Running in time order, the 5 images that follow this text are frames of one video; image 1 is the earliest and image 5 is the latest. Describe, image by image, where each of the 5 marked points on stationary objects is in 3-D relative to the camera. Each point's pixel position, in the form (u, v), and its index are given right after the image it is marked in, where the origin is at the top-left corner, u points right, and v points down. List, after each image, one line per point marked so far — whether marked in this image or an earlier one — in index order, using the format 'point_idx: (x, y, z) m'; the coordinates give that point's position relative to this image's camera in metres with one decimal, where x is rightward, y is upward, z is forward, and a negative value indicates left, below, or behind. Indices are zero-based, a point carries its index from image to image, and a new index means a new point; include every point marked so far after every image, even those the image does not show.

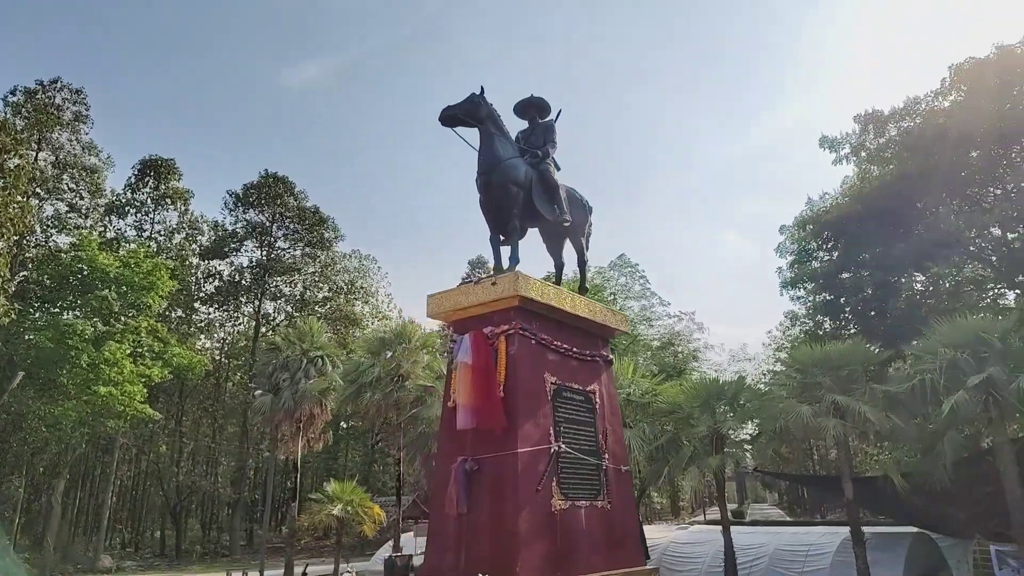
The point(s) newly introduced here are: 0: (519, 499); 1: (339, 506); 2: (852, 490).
0: (+0.1, -1.7, +5.6) m
1: (-4.7, -6.0, +18.5) m
2: (+6.2, -3.7, +12.2) m
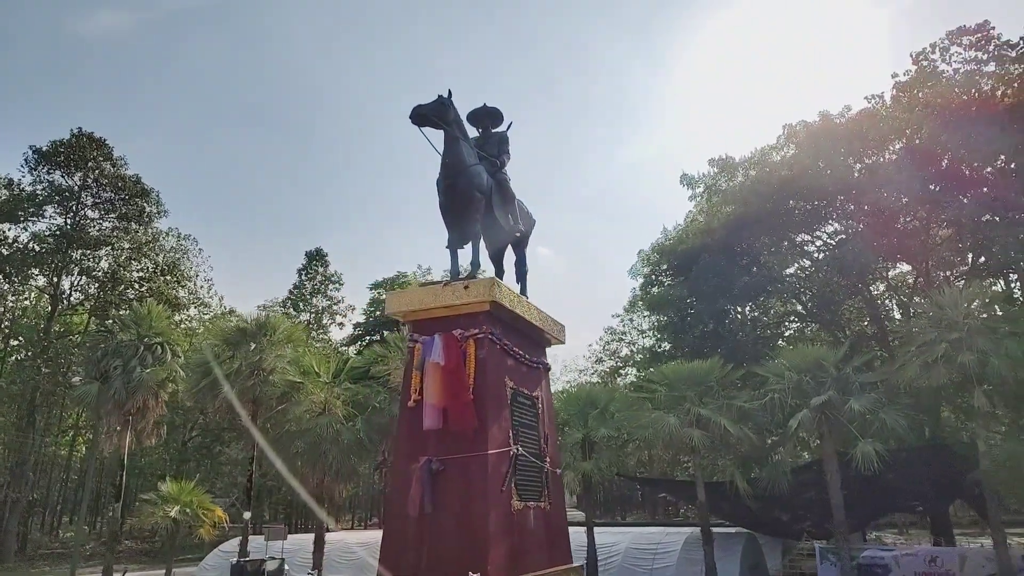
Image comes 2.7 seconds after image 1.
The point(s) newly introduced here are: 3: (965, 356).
0: (-0.2, -1.8, +5.7) m
1: (-8.4, -5.5, +17.0) m
2: (+3.9, -4.2, +13.6) m
3: (+7.8, -1.2, +11.5) m
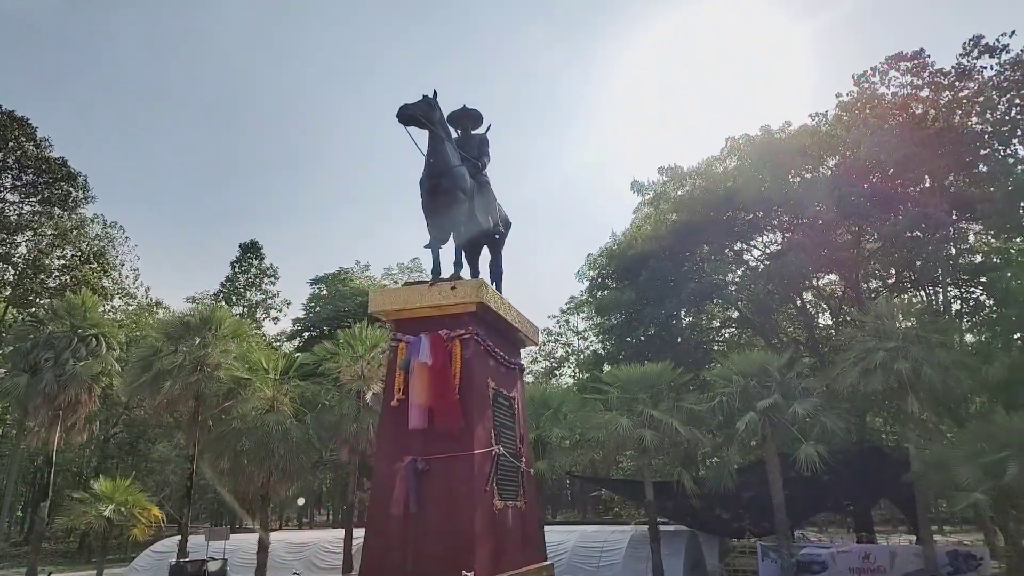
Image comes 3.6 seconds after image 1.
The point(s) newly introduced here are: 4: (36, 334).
0: (-0.3, -1.8, +5.8) m
1: (-9.7, -5.3, +16.2) m
2: (+2.9, -4.3, +14.1) m
3: (+7.1, -1.4, +12.2) m
4: (-12.9, -1.2, +18.2) m
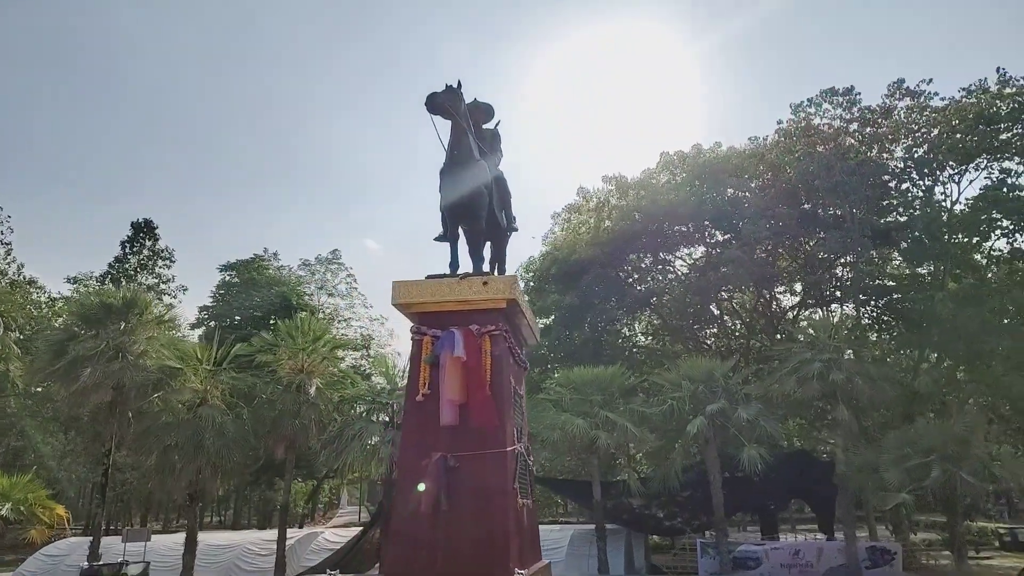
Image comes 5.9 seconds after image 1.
0: (0.0, -1.8, +5.7) m
1: (-11.0, -4.7, +14.7) m
2: (+1.9, -4.4, +14.4) m
3: (+6.3, -1.7, +13.2) m
4: (-14.2, -0.5, +16.1) m
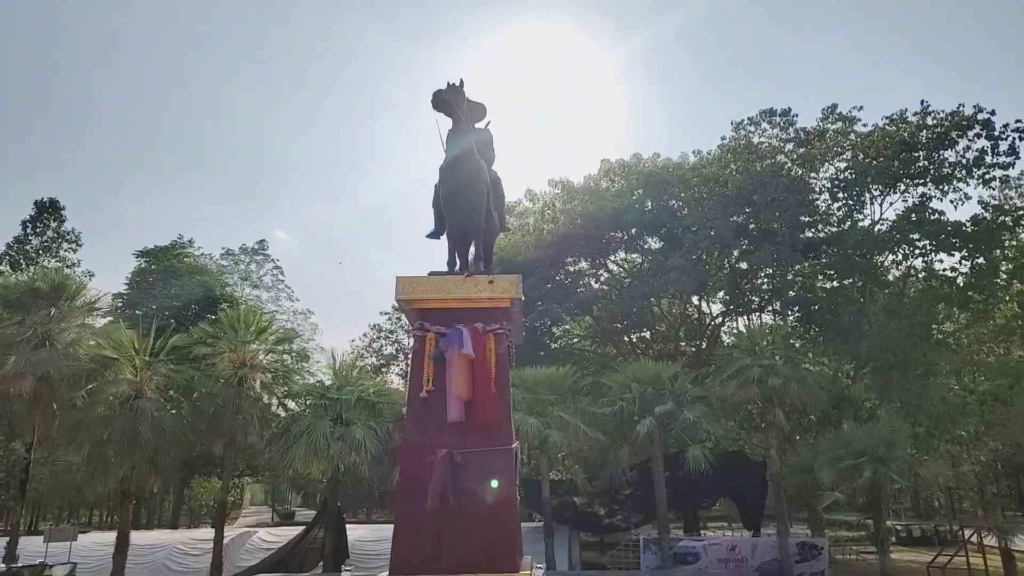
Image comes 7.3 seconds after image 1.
0: (0.0, -1.8, +5.8) m
1: (-12.0, -4.3, +13.4) m
2: (+0.8, -4.4, +14.7) m
3: (+5.5, -1.9, +14.0) m
4: (-15.3, 0.0, +14.5) m
